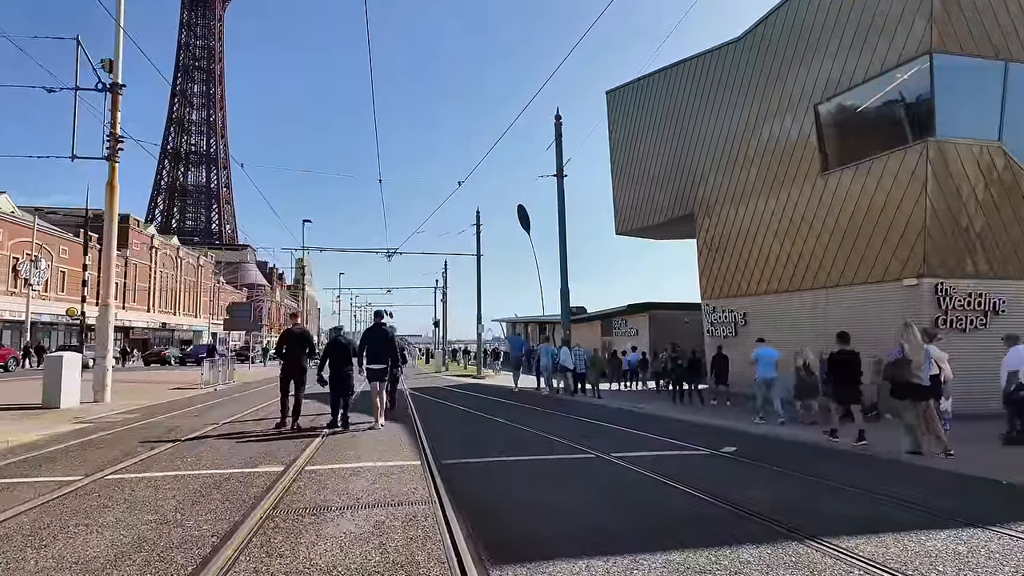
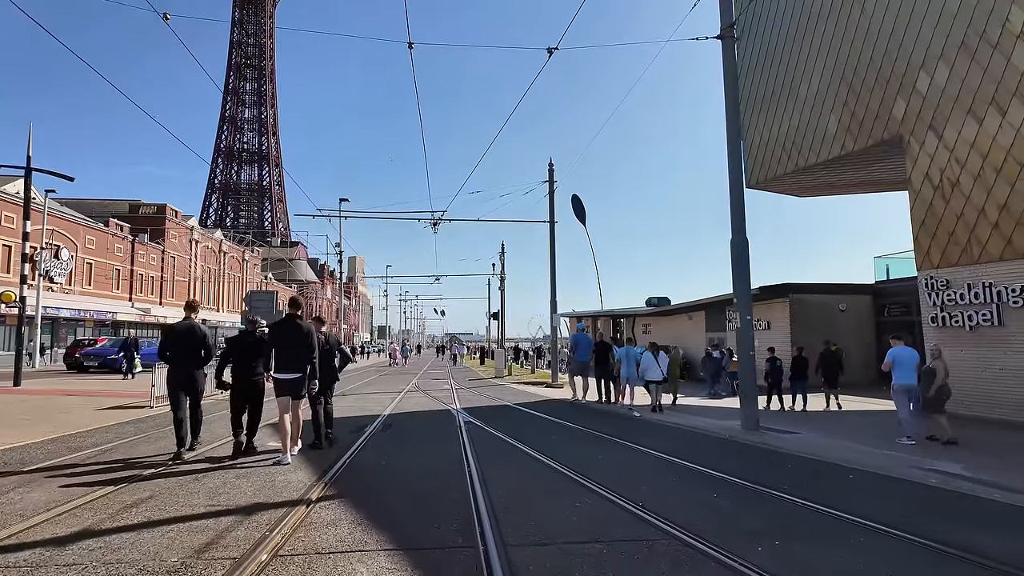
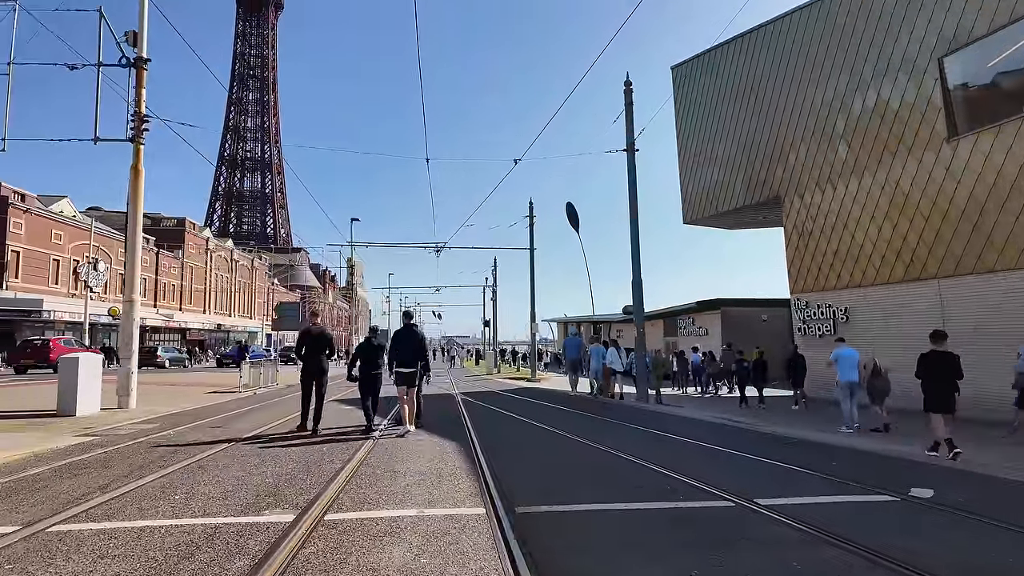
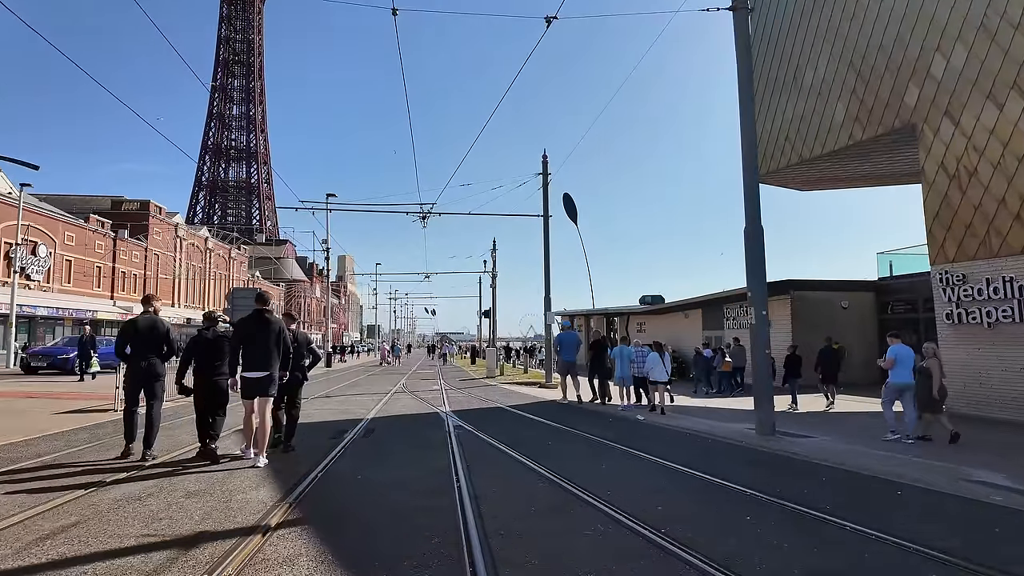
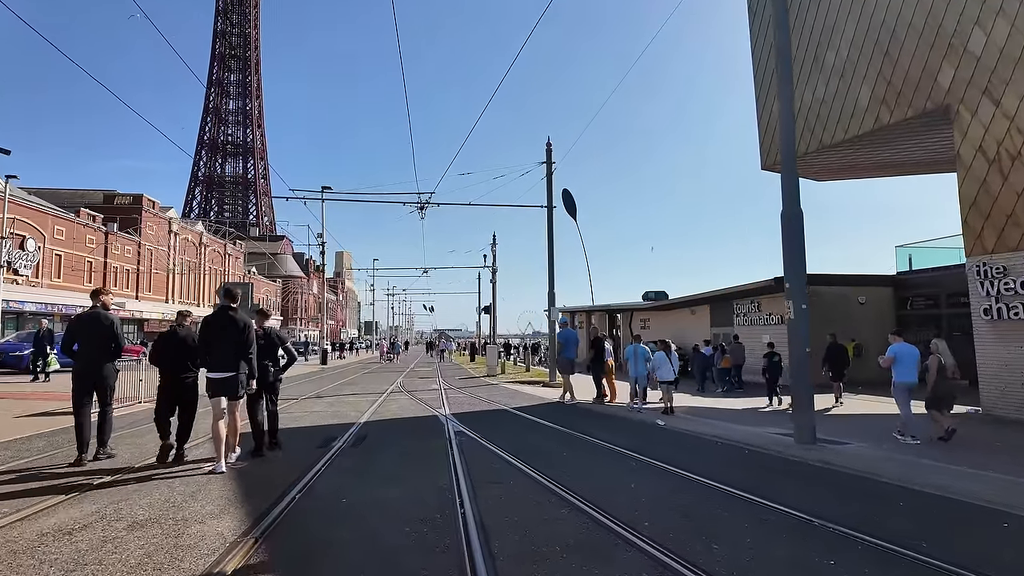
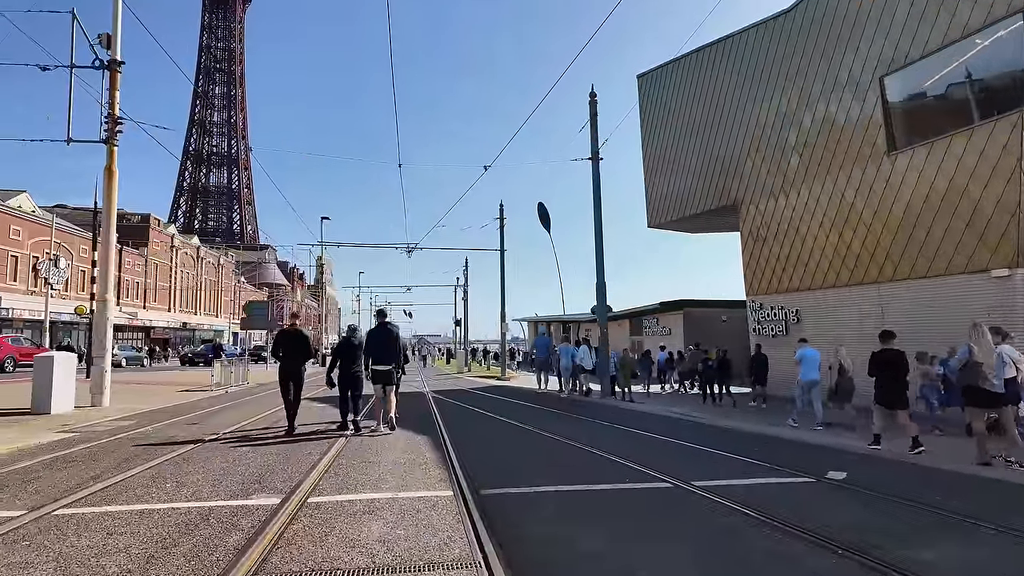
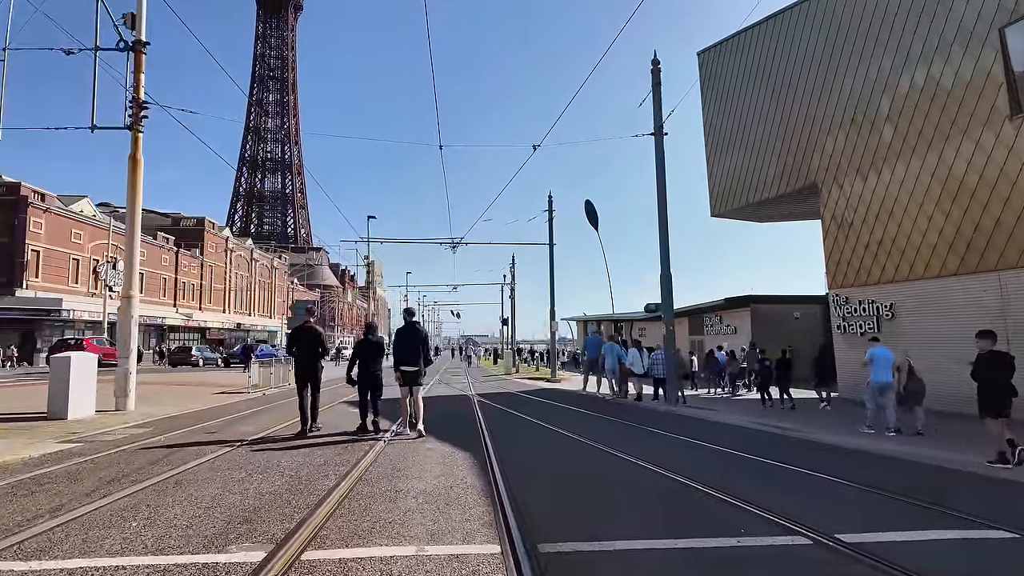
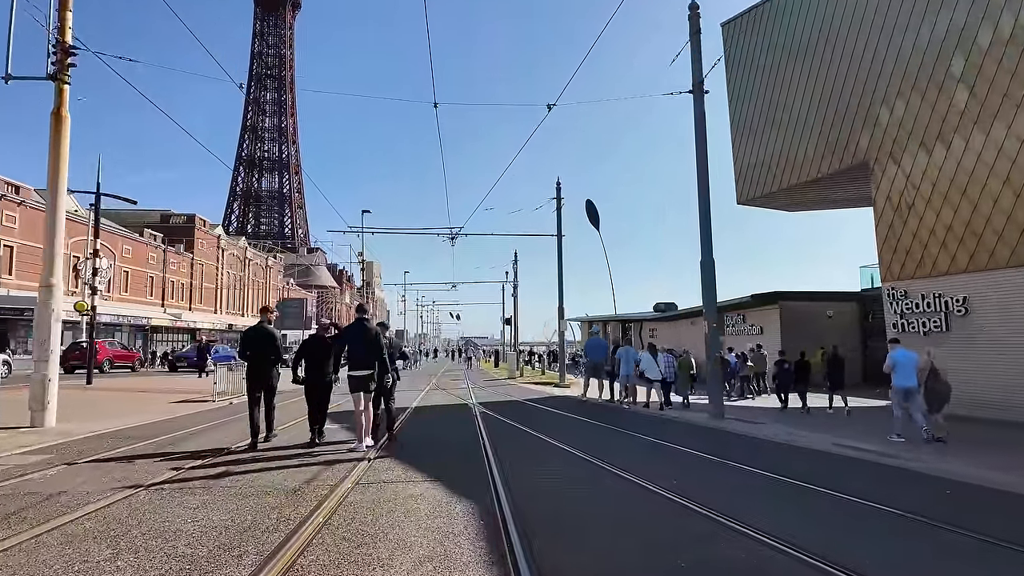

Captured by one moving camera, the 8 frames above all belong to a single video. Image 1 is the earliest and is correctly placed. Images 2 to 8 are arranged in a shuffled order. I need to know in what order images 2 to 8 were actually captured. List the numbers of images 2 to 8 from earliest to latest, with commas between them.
6, 3, 7, 8, 2, 4, 5
